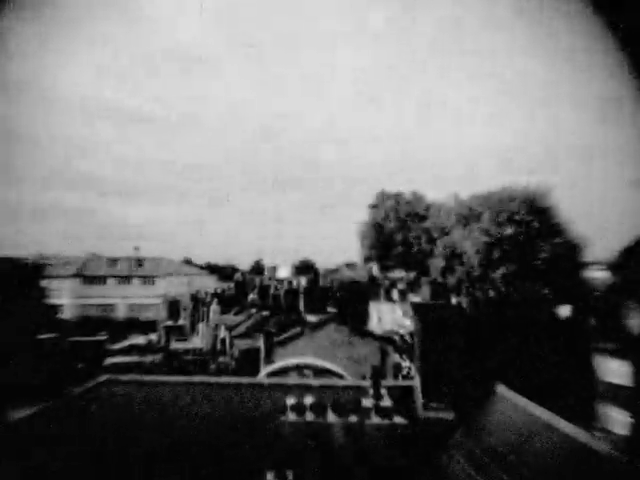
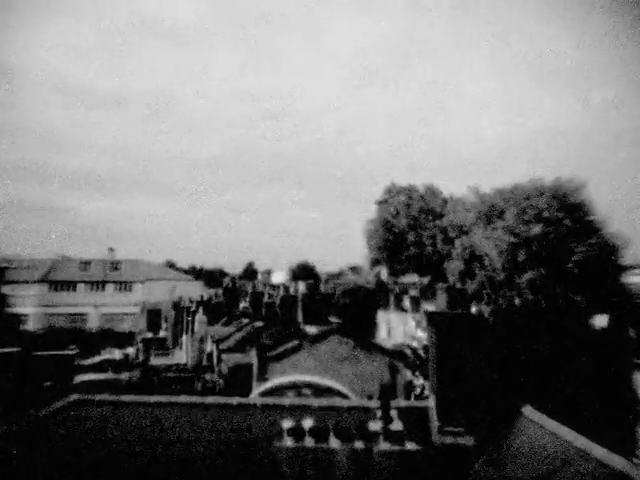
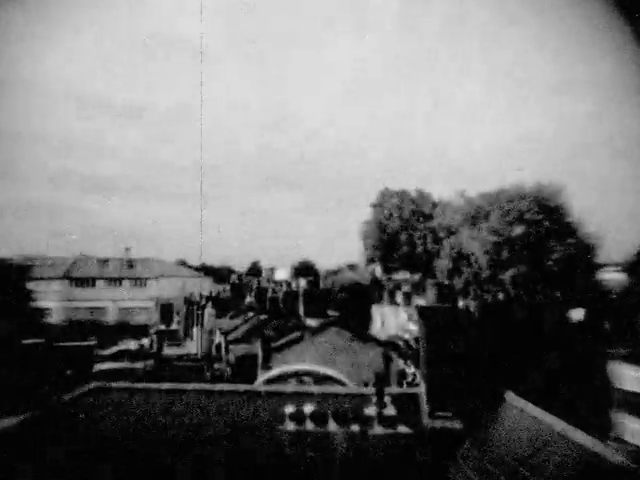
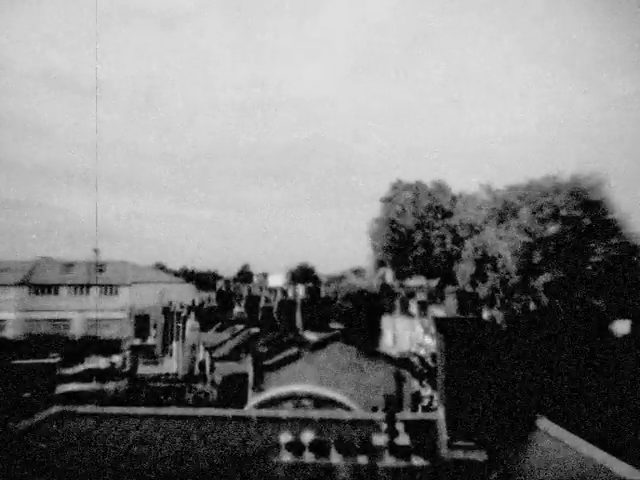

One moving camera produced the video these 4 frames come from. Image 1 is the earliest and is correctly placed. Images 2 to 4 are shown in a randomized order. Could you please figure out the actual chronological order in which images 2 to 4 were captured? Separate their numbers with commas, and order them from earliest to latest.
3, 2, 4
